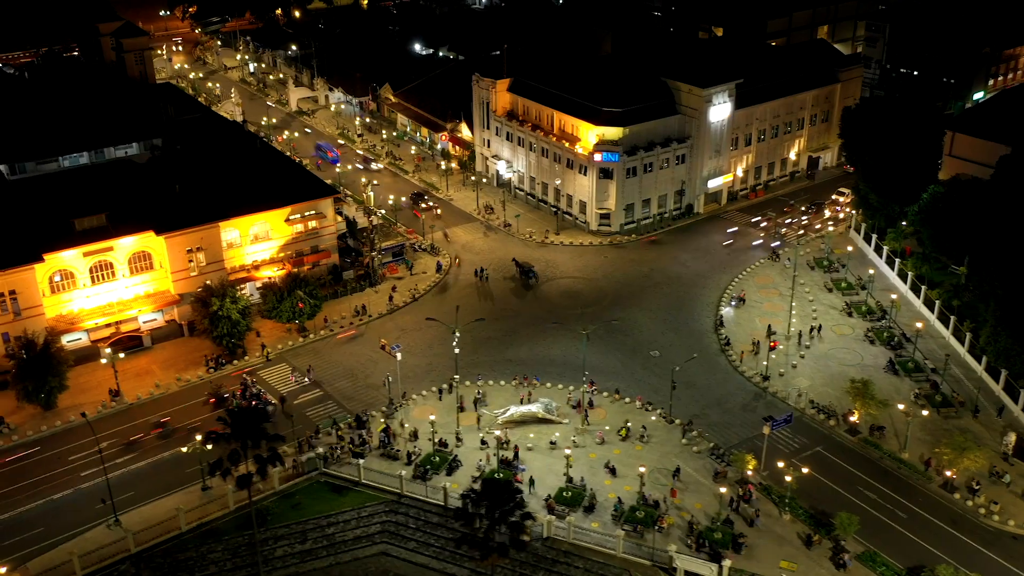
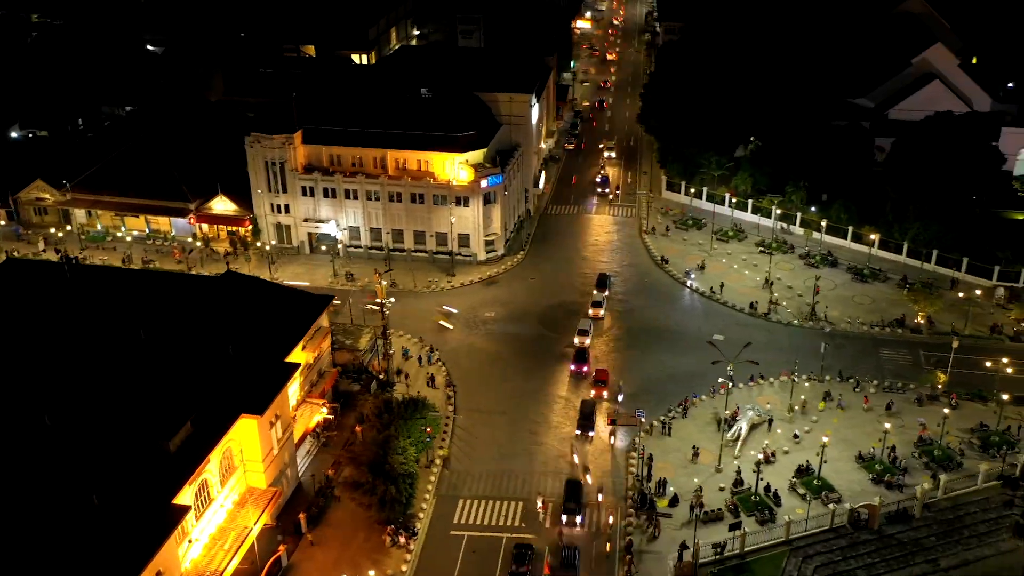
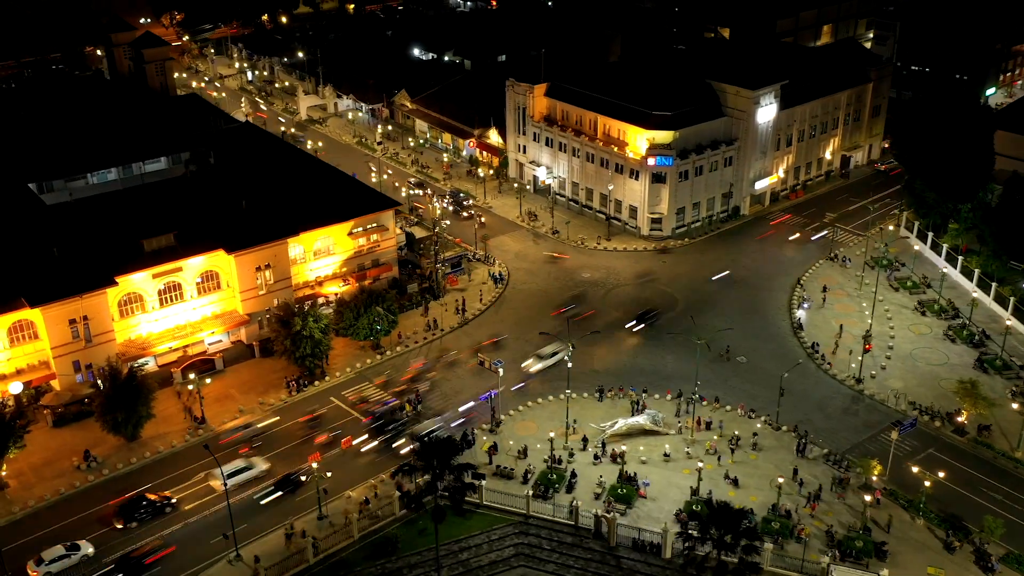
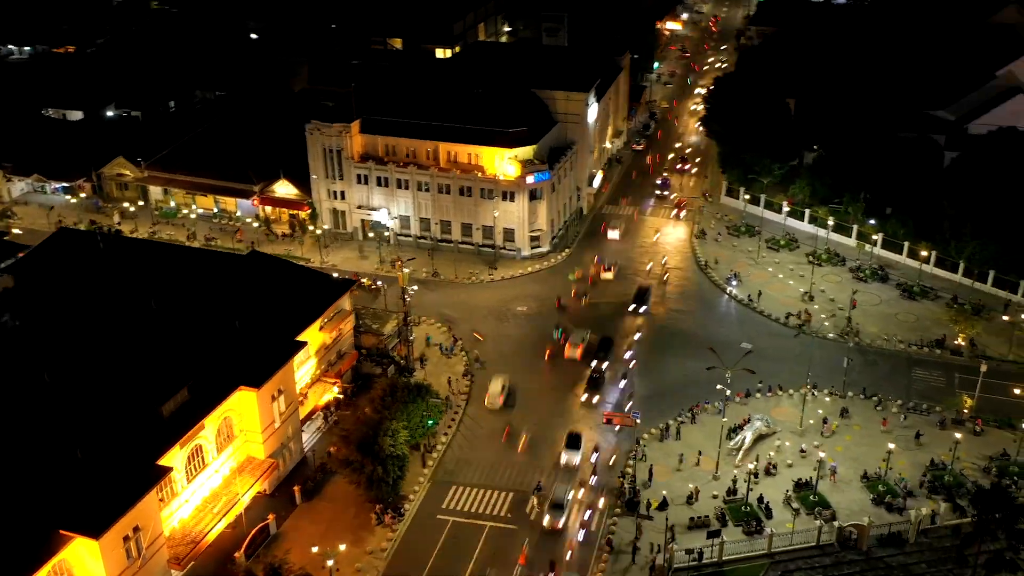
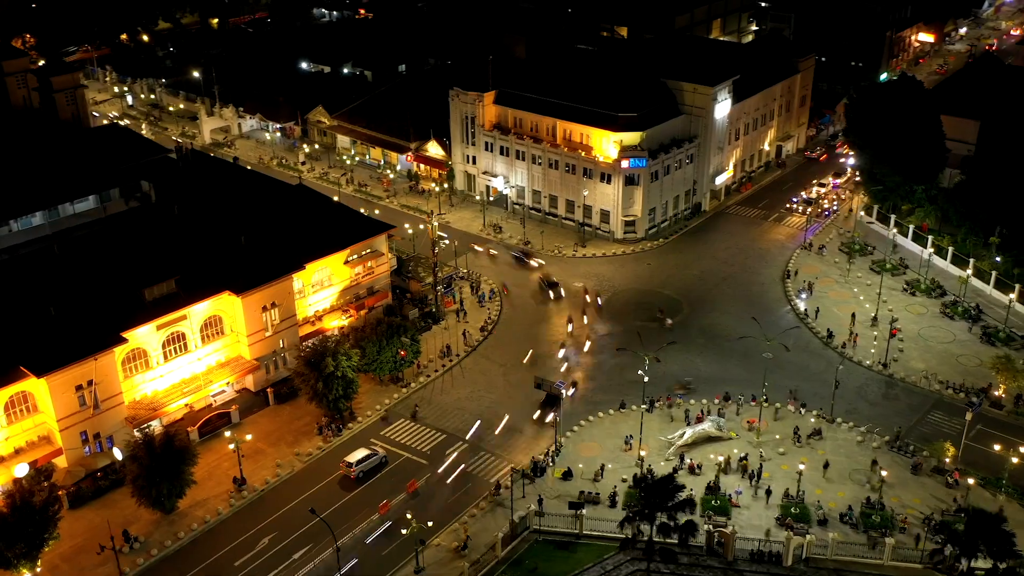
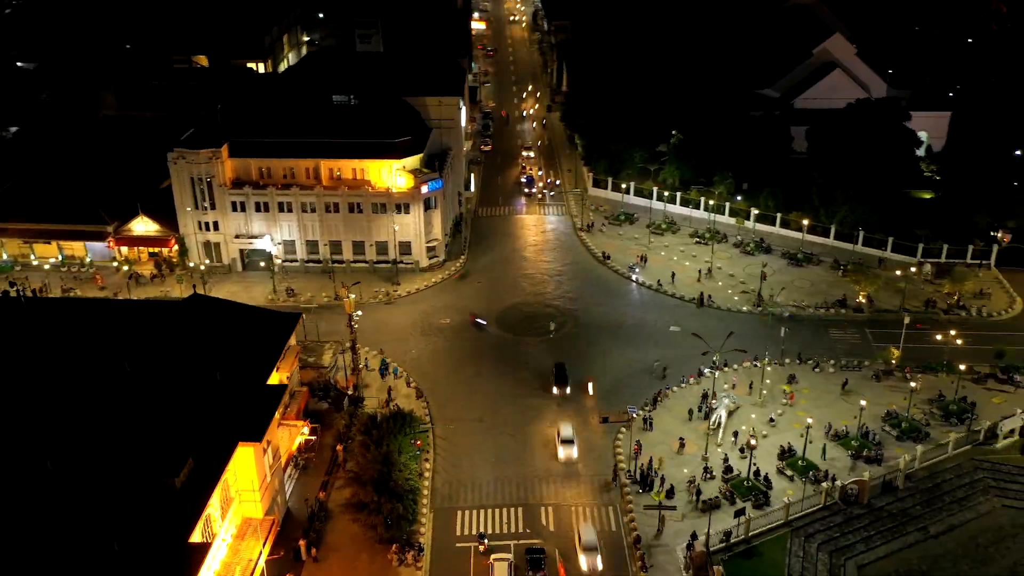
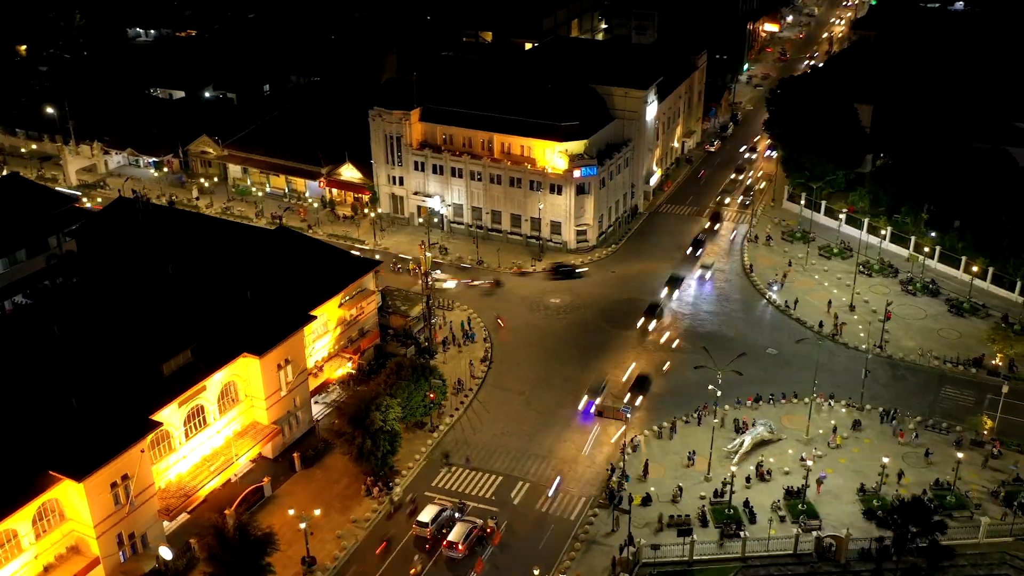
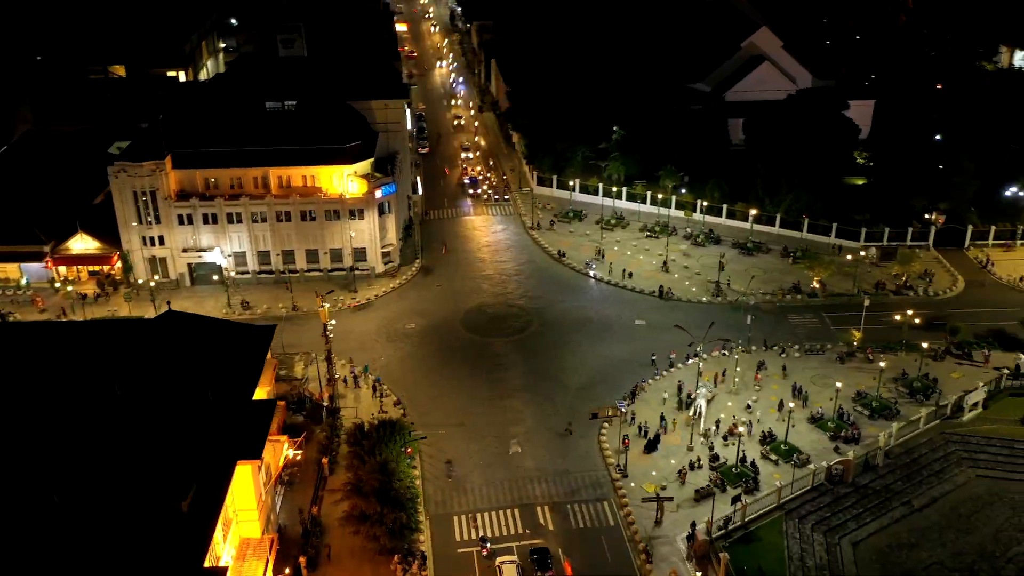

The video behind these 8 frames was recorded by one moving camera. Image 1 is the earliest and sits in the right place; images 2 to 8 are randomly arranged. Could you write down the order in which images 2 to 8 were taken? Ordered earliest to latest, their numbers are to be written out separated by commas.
3, 5, 7, 4, 2, 6, 8
